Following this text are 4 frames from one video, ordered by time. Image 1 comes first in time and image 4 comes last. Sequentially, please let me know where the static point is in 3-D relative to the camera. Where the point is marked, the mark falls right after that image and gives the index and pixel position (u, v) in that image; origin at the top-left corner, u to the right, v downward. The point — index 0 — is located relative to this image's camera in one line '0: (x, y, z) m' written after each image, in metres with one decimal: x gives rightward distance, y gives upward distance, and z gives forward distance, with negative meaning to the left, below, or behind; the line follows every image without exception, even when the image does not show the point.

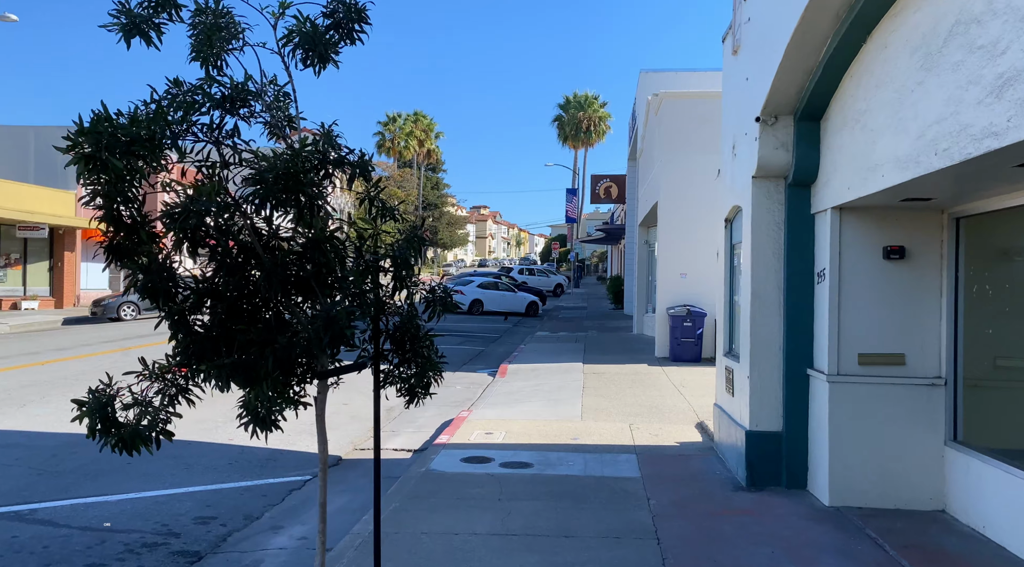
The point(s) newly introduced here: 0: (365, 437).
0: (-1.8, -1.9, +9.1) m
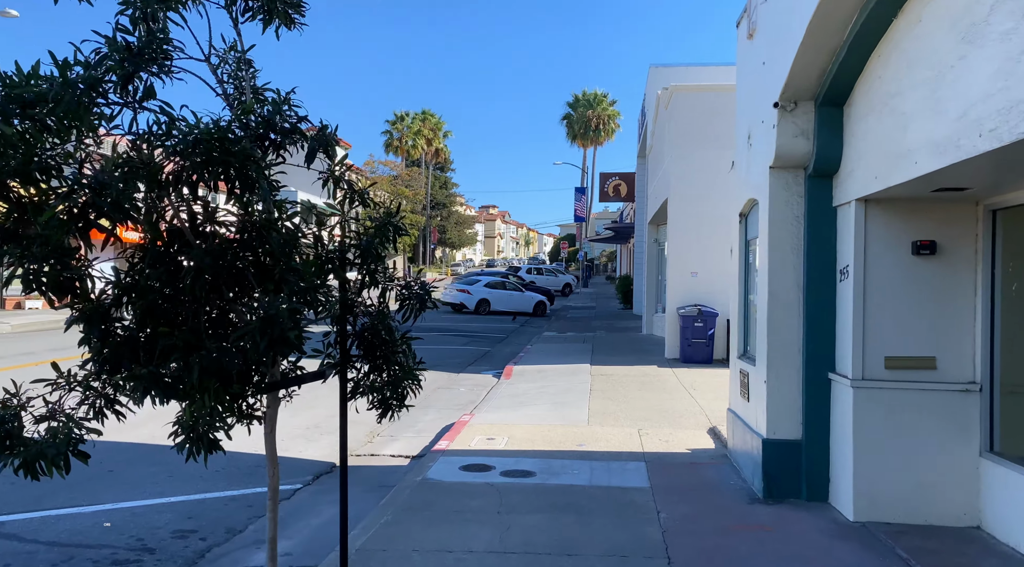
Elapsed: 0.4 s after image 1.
0: (-1.8, -1.9, +8.7) m
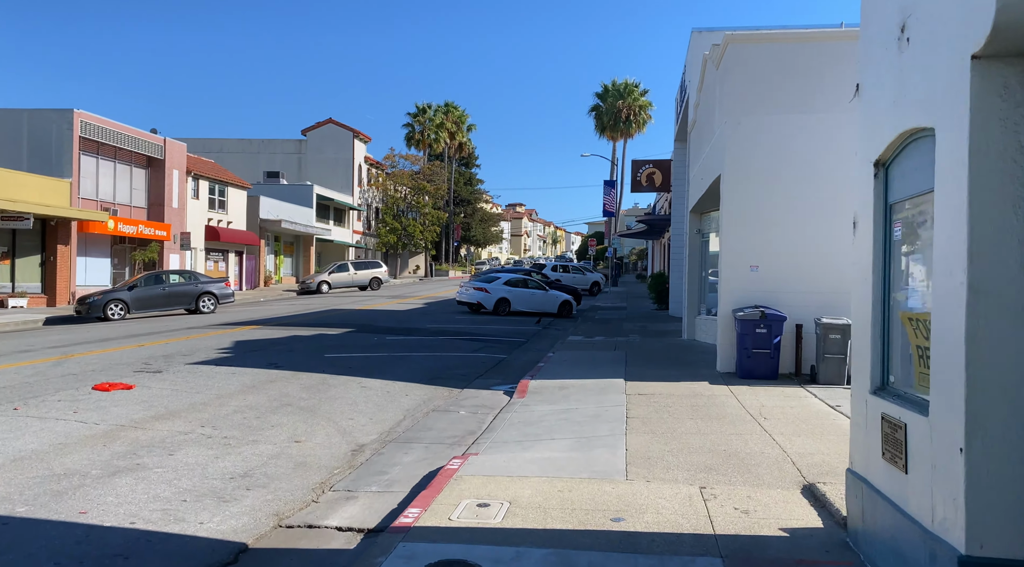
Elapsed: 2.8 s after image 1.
0: (-1.7, -1.8, +6.1) m
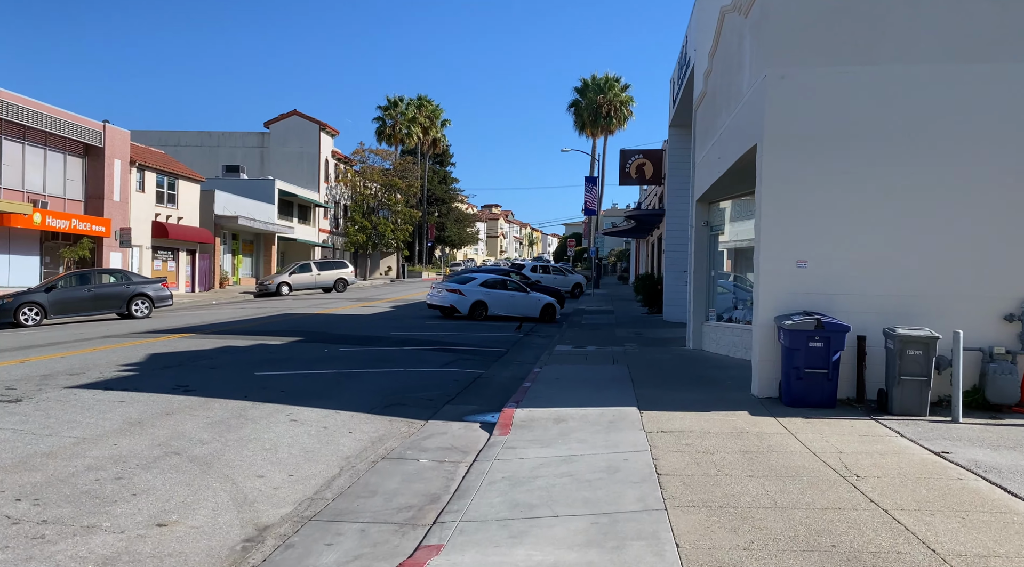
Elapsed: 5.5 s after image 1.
0: (-1.8, -1.8, +3.3) m
